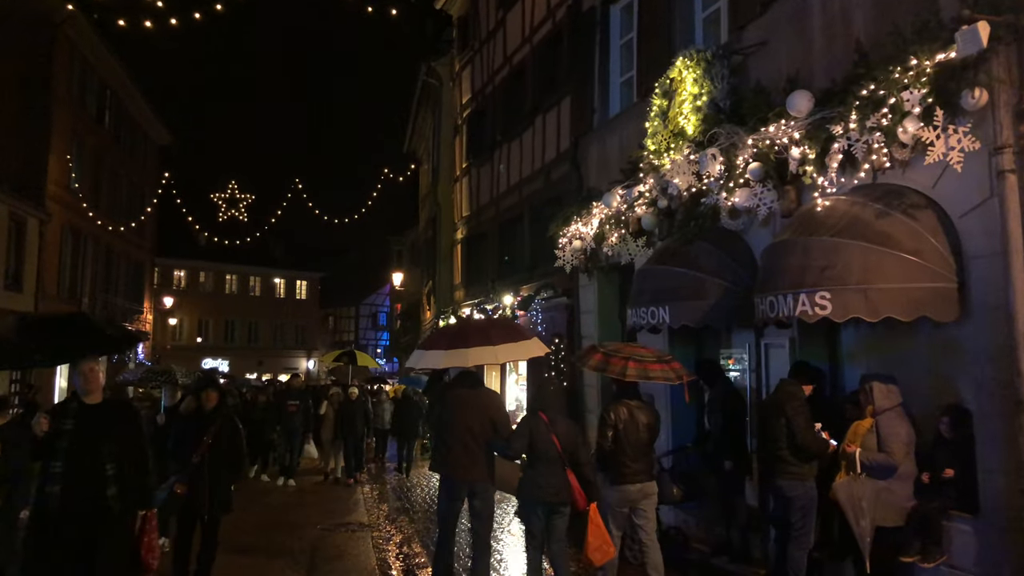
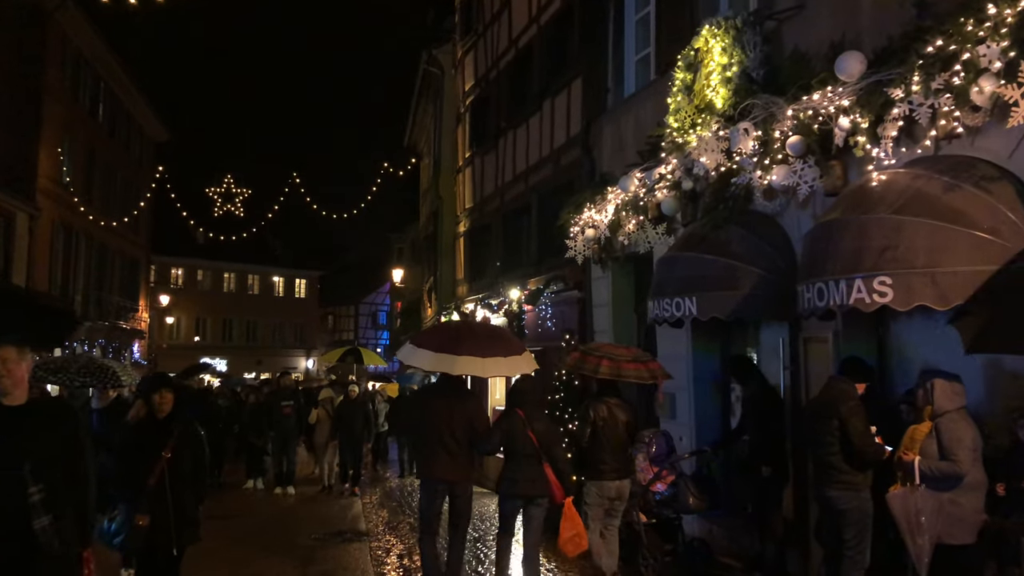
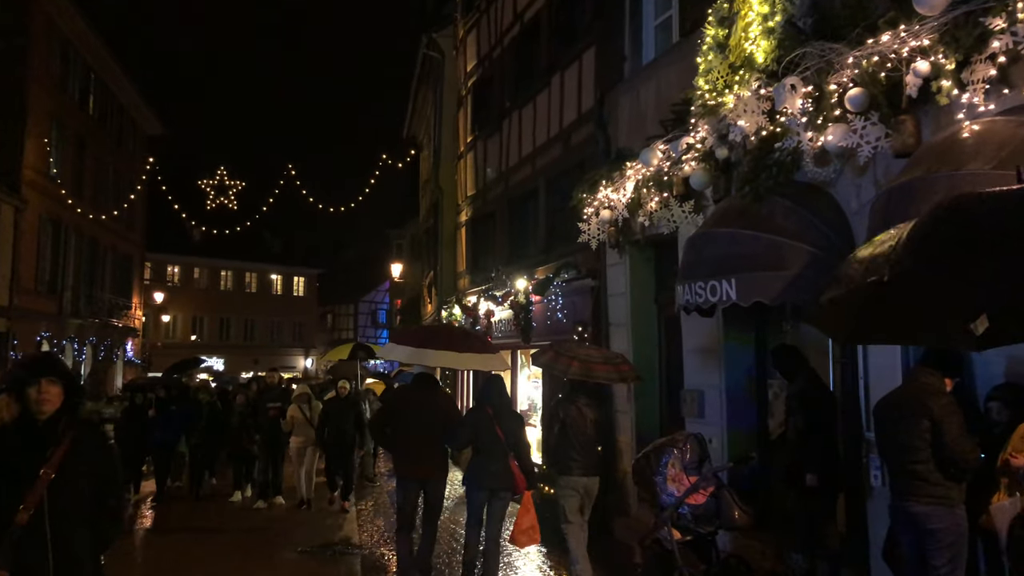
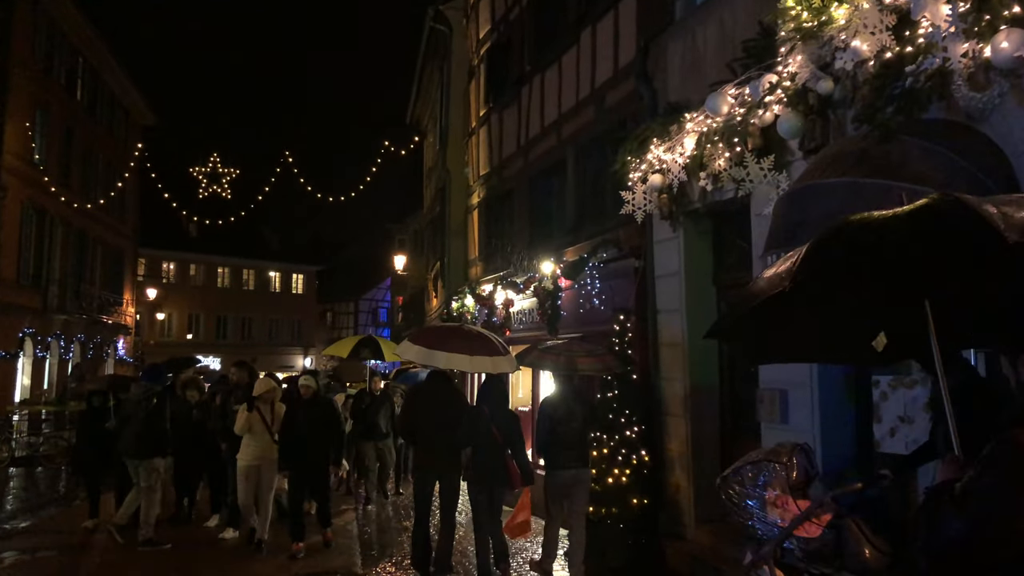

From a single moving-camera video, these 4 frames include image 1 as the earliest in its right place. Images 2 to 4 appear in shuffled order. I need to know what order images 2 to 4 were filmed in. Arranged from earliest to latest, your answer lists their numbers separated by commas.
2, 3, 4
